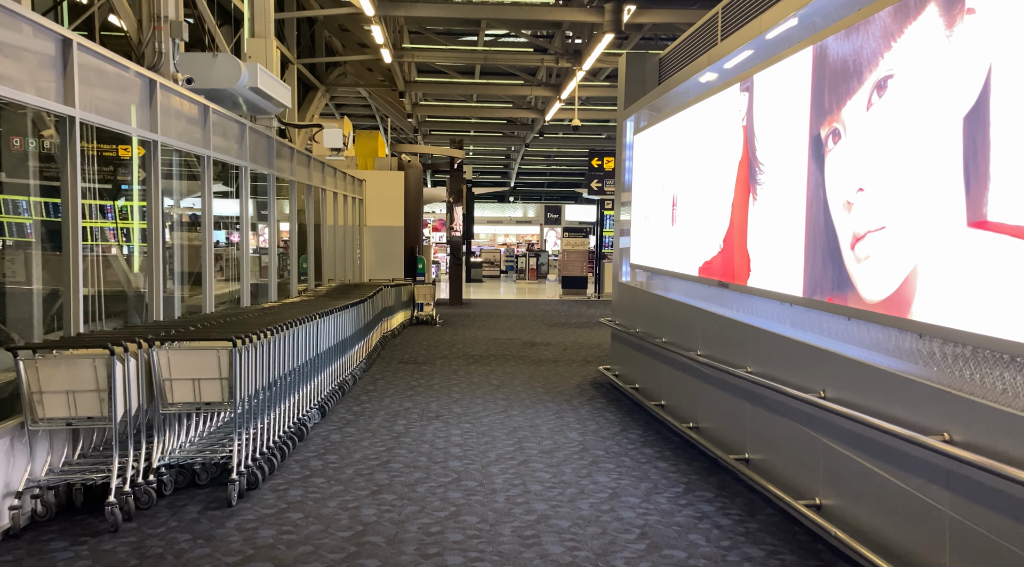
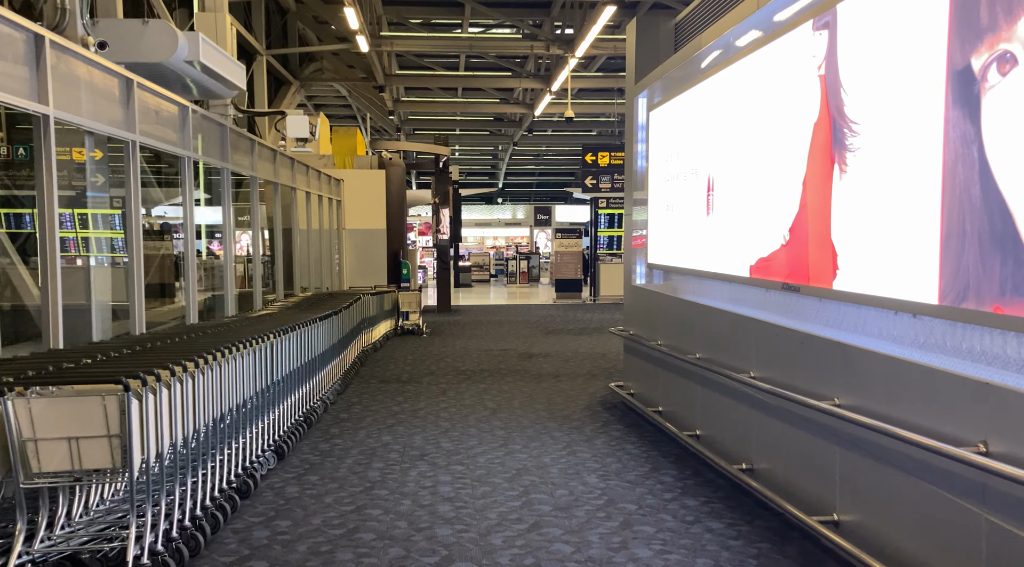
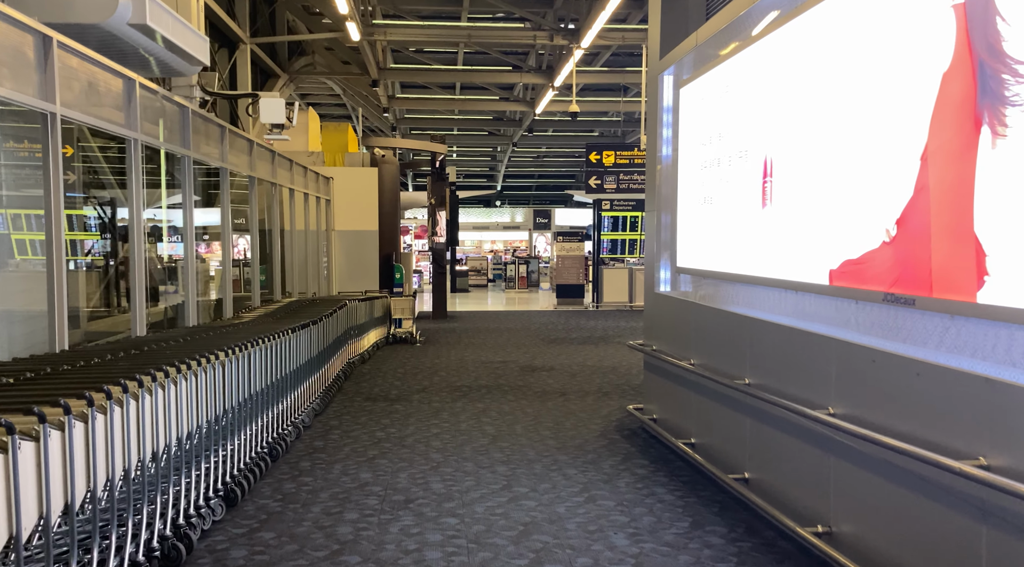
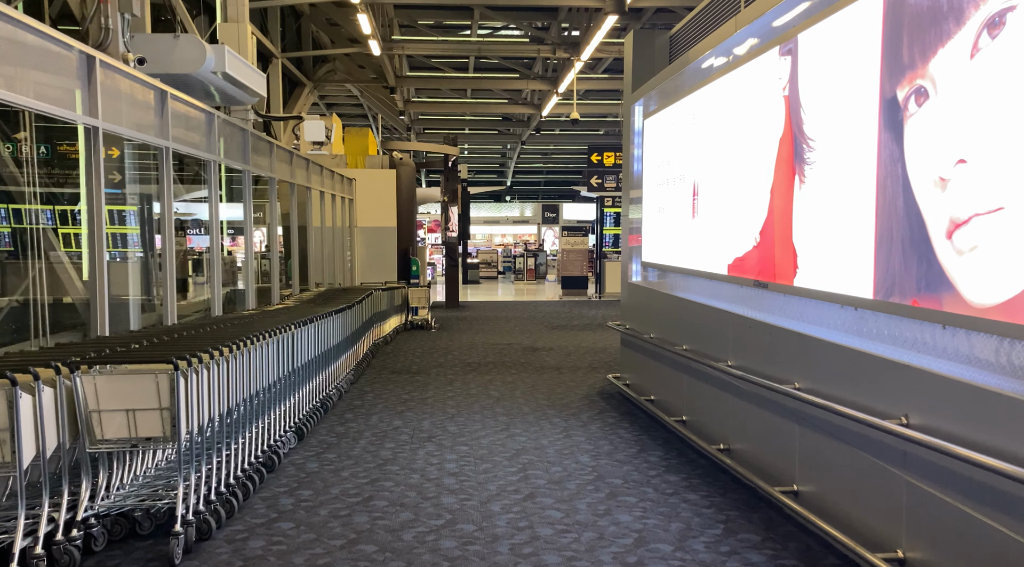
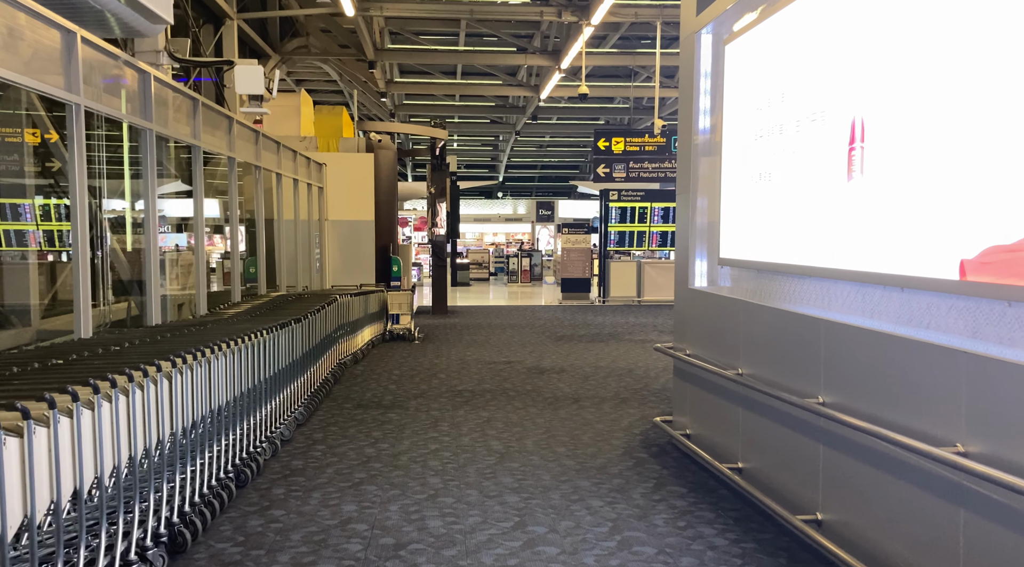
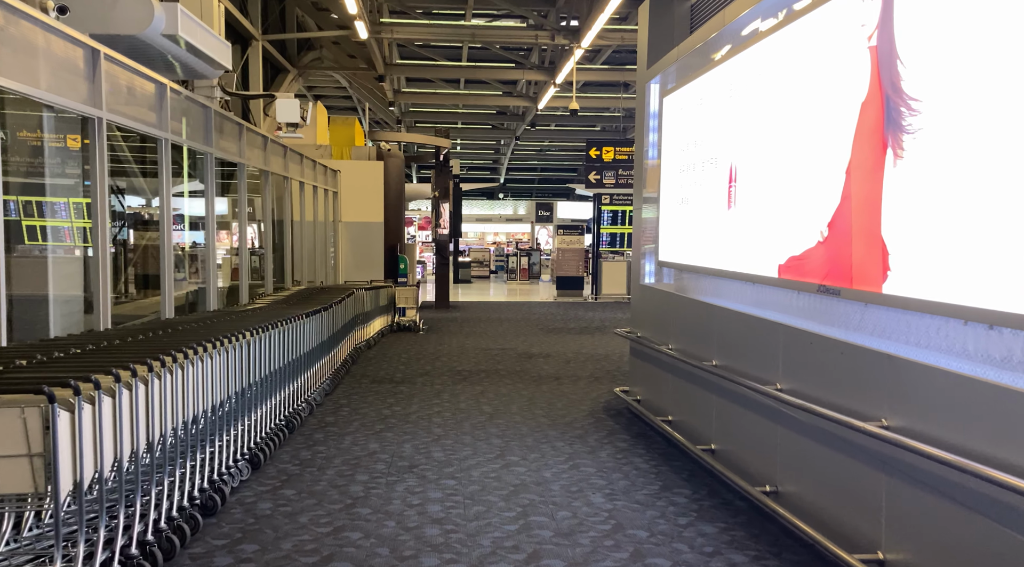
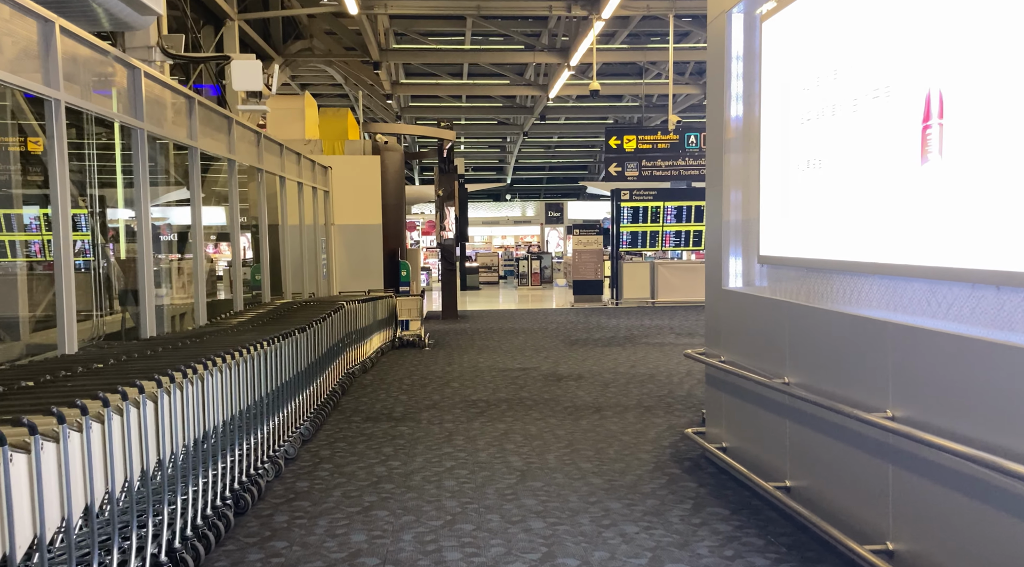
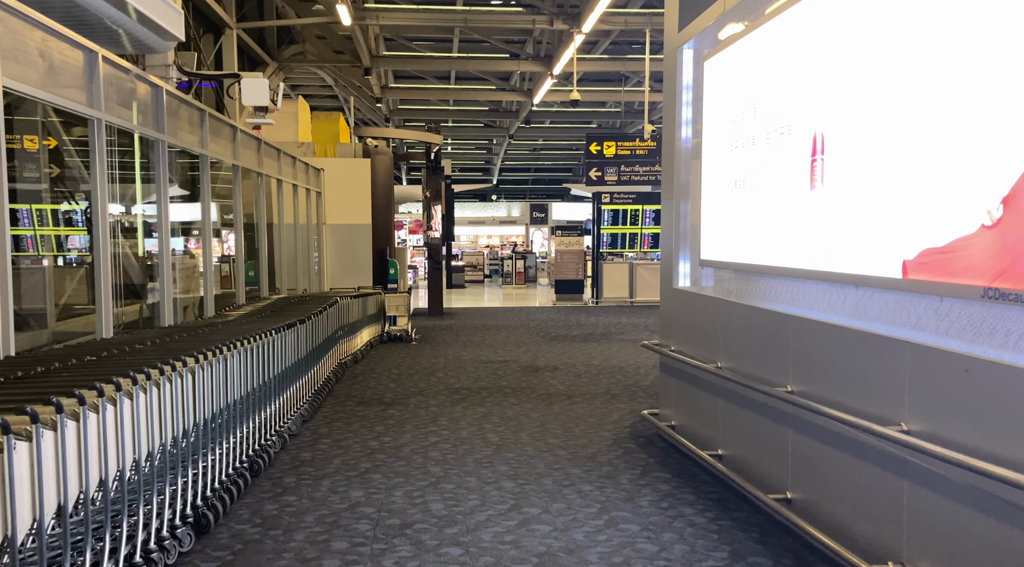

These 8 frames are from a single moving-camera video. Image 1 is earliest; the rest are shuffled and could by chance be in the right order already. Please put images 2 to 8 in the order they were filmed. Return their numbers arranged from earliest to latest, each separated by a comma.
4, 2, 6, 3, 8, 5, 7
